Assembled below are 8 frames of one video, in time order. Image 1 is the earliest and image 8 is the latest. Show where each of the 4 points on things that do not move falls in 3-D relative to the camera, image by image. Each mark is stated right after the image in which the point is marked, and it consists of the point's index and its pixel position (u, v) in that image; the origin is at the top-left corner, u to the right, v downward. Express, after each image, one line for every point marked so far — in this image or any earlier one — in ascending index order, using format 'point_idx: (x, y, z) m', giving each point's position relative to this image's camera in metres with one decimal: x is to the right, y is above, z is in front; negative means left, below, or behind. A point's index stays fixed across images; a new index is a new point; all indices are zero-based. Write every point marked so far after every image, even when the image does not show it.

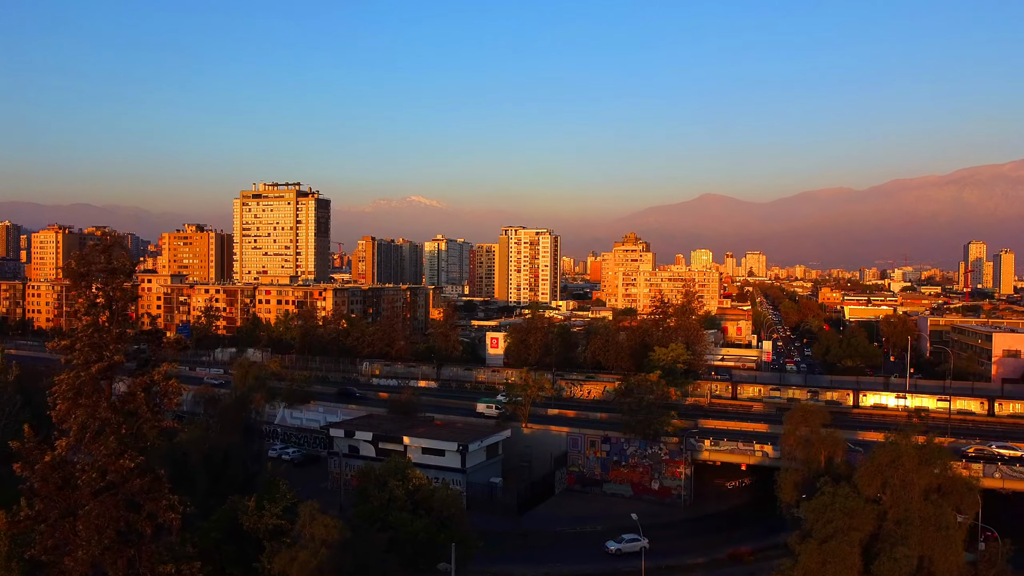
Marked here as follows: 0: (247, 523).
0: (-4.8, -4.2, +13.4) m
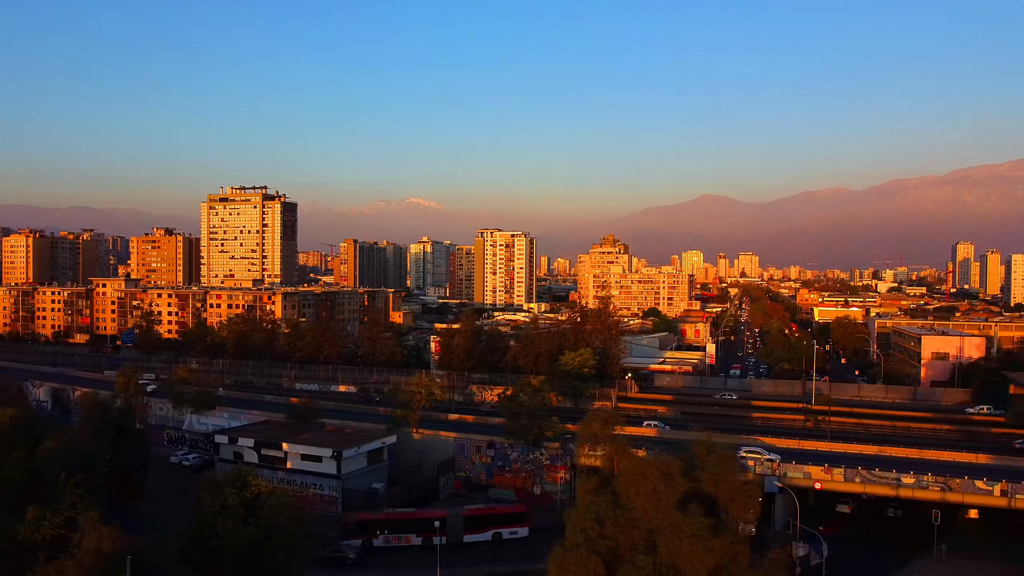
0: (-8.9, -4.5, +13.5) m
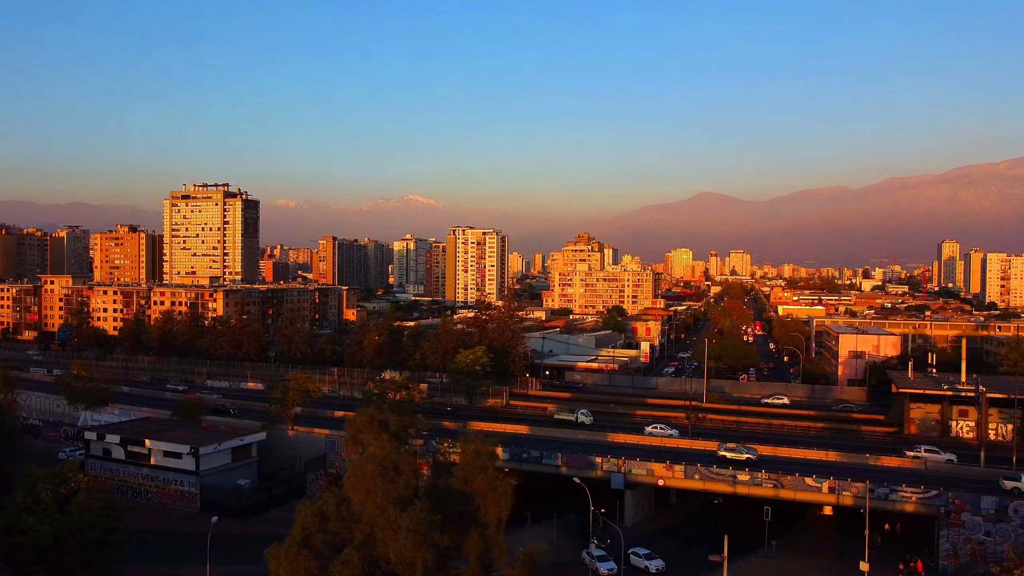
0: (-13.6, -4.4, +13.7) m
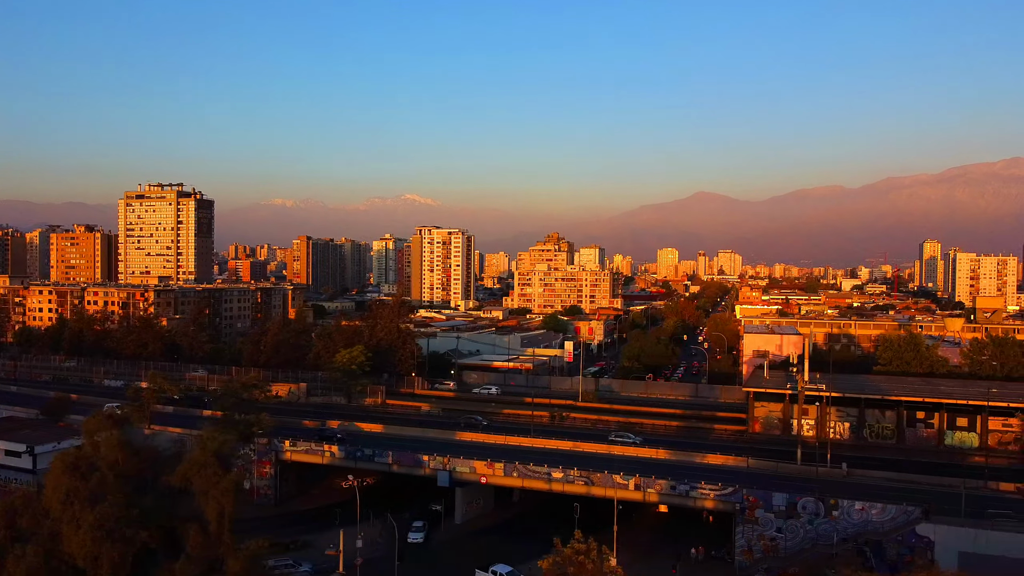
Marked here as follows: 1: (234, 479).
0: (-19.0, -4.4, +13.9) m
1: (-6.0, -4.0, +15.3) m
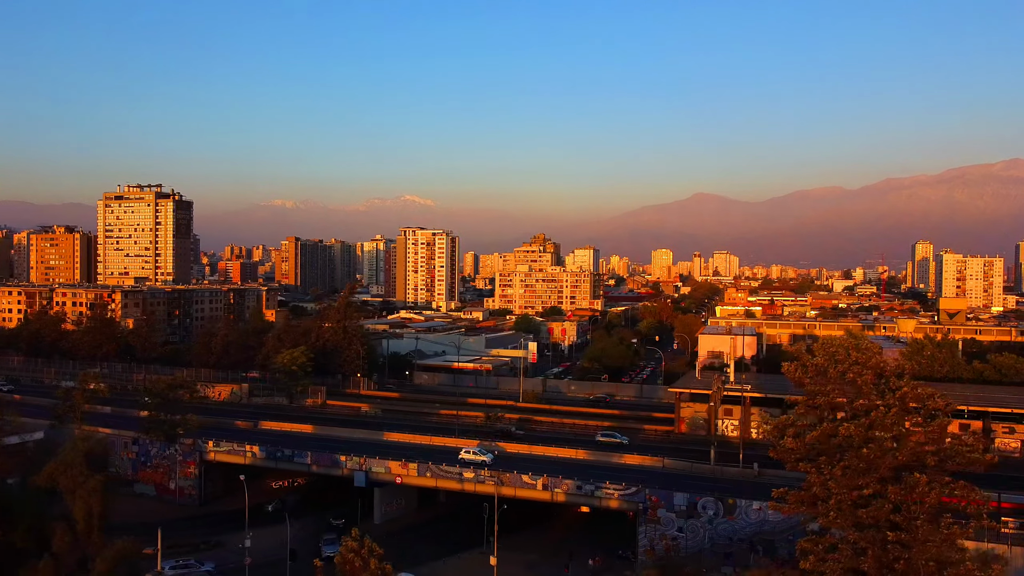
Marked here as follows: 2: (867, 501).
0: (-21.6, -4.4, +14.0) m
1: (-8.6, -4.0, +15.4) m
2: (+4.2, -2.6, +9.0) m
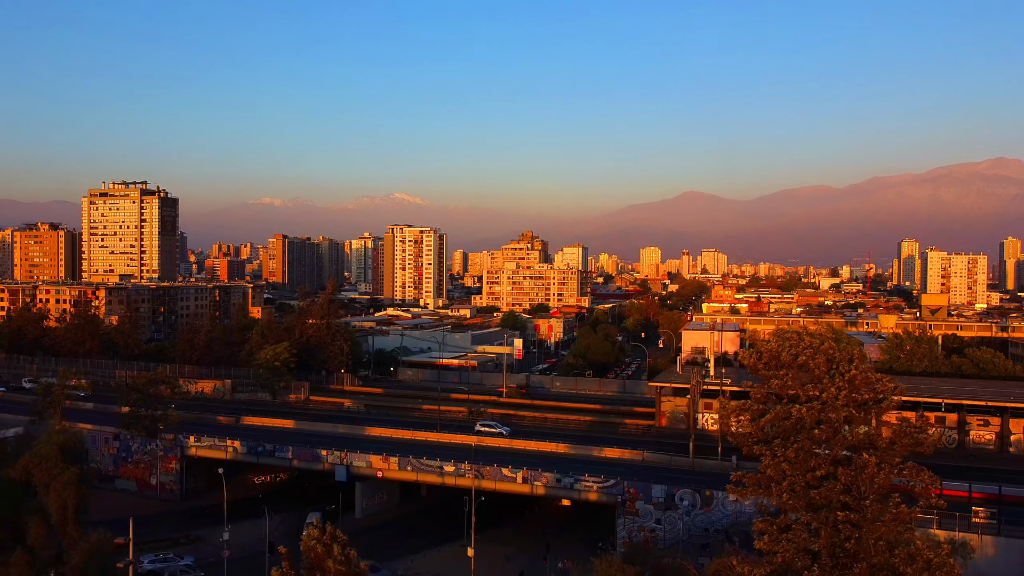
0: (-22.1, -4.3, +13.8) m
1: (-9.1, -3.8, +15.4) m
2: (+3.8, -2.4, +9.2) m
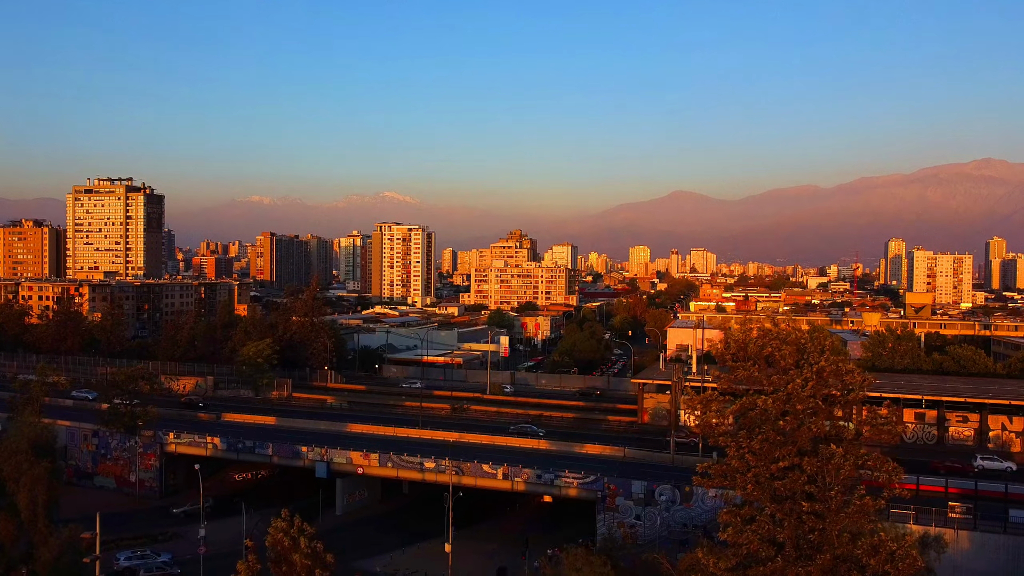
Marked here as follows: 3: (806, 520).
0: (-22.6, -4.1, +13.4) m
1: (-9.6, -3.7, +15.2) m
2: (+3.4, -2.3, +9.2) m
3: (+3.5, -2.8, +8.9) m
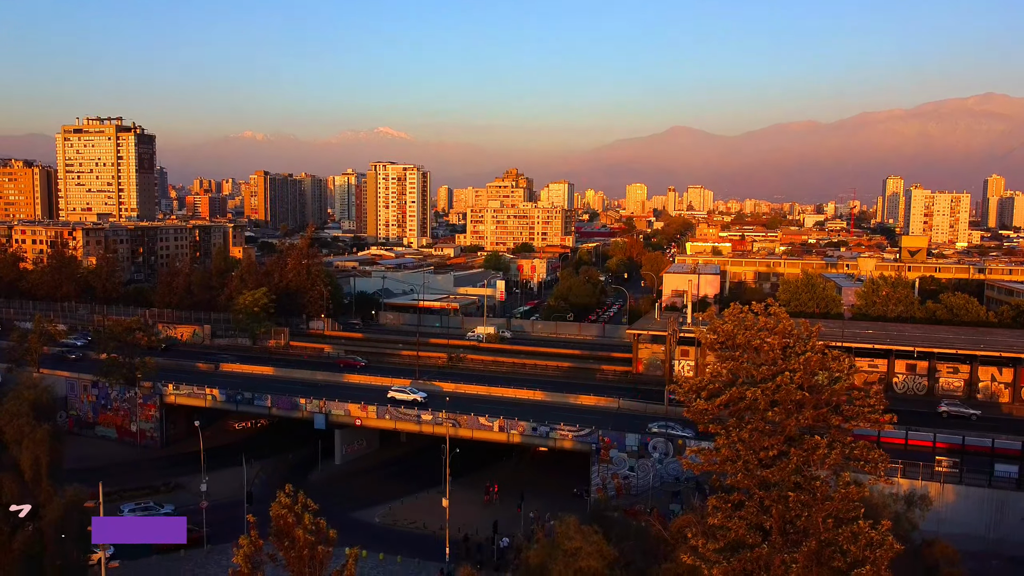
0: (-22.6, -3.5, +13.6) m
1: (-9.7, -2.9, +15.4) m
2: (+3.3, -2.1, +9.3) m
3: (+3.5, -2.6, +9.0) m
